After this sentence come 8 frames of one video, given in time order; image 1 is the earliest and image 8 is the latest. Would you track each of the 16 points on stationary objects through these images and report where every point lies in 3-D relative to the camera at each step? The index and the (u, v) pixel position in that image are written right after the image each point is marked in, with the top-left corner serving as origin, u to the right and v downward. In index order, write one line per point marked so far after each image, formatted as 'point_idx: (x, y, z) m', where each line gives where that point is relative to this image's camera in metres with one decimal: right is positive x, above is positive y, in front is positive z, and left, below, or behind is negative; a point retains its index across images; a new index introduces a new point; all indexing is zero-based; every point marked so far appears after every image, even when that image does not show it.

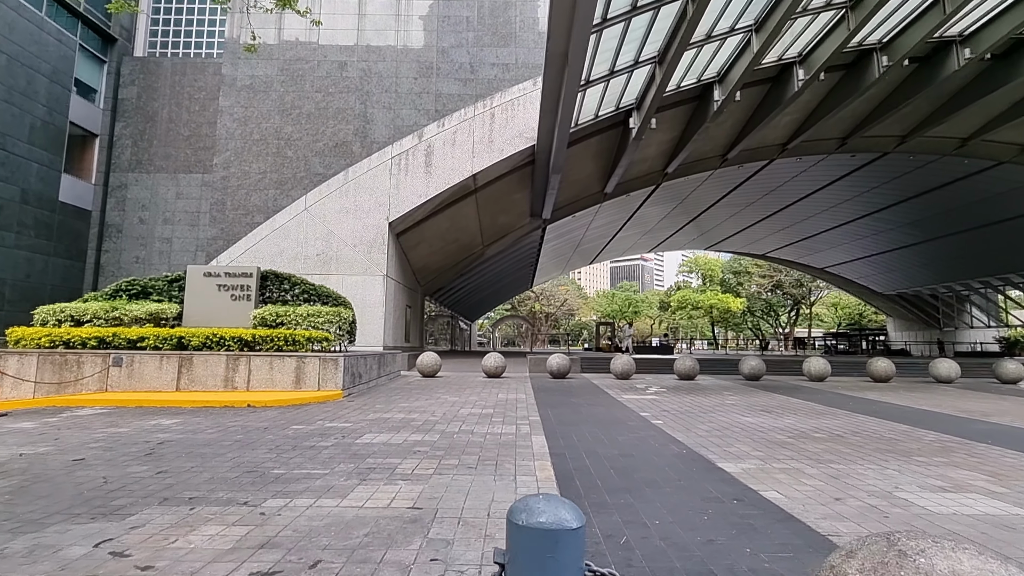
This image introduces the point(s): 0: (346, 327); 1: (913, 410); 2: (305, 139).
0: (-4.1, -1.0, +12.7) m
1: (+7.1, -2.2, +9.1) m
2: (-7.4, +5.3, +18.4) m
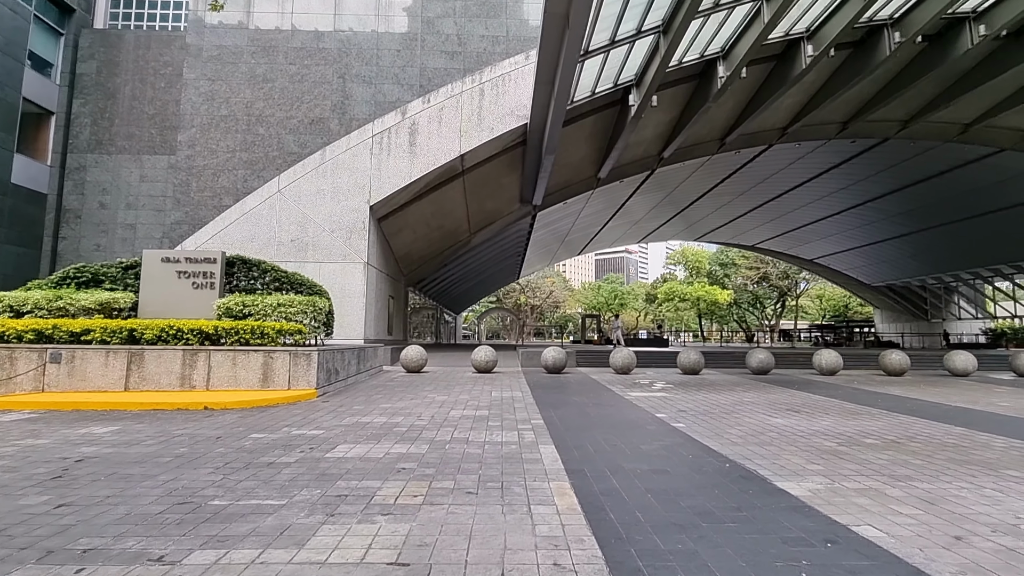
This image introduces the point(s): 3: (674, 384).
0: (-4.2, -0.7, +11.5) m
1: (+7.0, -1.9, +8.3) m
2: (-7.7, +5.7, +17.0) m
3: (+3.6, -2.1, +11.5) m
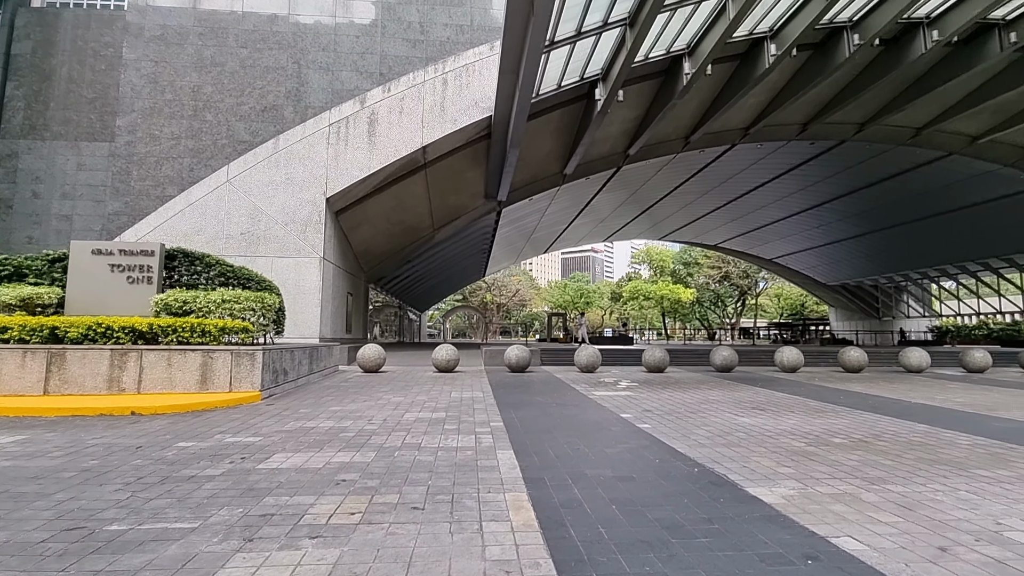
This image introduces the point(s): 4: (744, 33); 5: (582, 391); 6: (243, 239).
0: (-5.0, -0.6, +10.8) m
1: (+6.4, -1.9, +8.3) m
2: (-8.8, +5.8, +16.1) m
3: (+2.8, -2.1, +11.3) m
4: (+7.1, +7.8, +15.7) m
5: (+1.3, -2.0, +10.1) m
6: (-7.5, +1.4, +14.5) m
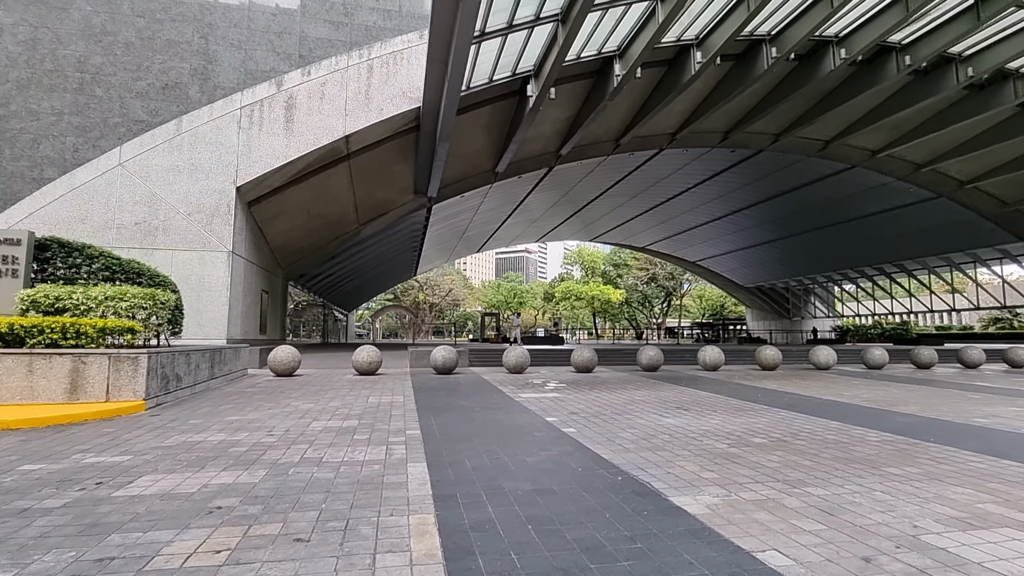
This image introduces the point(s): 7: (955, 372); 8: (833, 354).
0: (-6.5, -0.5, +9.7) m
1: (+5.2, -1.9, +8.6) m
2: (-10.8, +5.9, +14.4) m
3: (+1.2, -2.0, +11.1) m
4: (+5.0, +7.7, +16.1) m
5: (-0.1, -2.0, +9.8) m
6: (-9.4, +1.5, +13.0) m
7: (+13.1, -2.5, +15.3) m
8: (+9.3, -1.9, +14.9) m
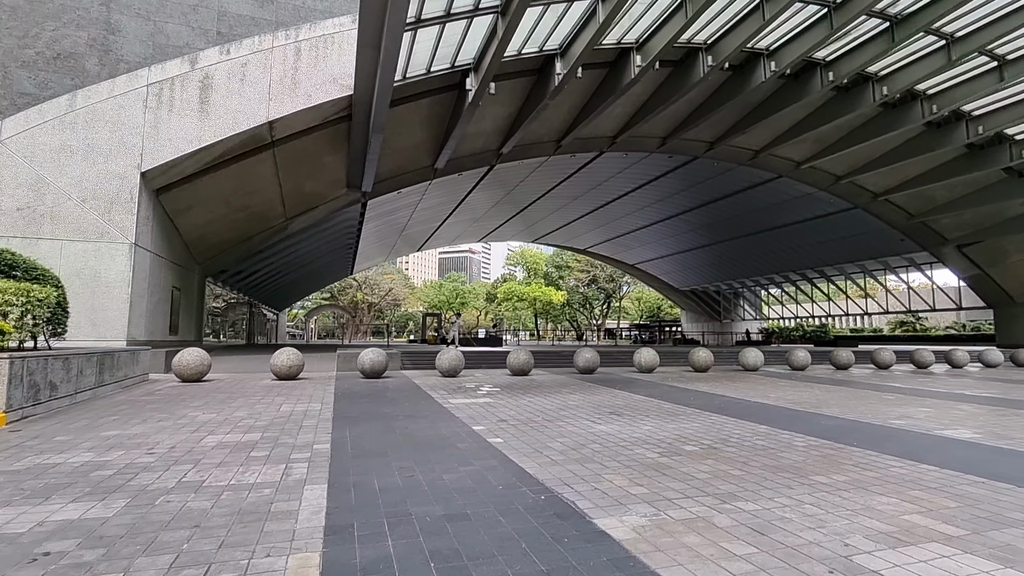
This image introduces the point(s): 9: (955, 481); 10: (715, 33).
0: (-7.6, -0.4, +8.5) m
1: (+4.0, -2.0, +8.7) m
2: (-12.4, +6.1, +12.8) m
3: (-0.2, -2.1, +10.7) m
4: (+3.1, +7.7, +16.1) m
5: (-1.3, -2.0, +9.3) m
6: (-10.9, +1.6, +11.5) m
7: (+11.1, -2.6, +16.2) m
8: (+7.4, -2.0, +15.4) m
9: (+3.8, -1.6, +4.4) m
10: (+6.4, +8.1, +16.5) m
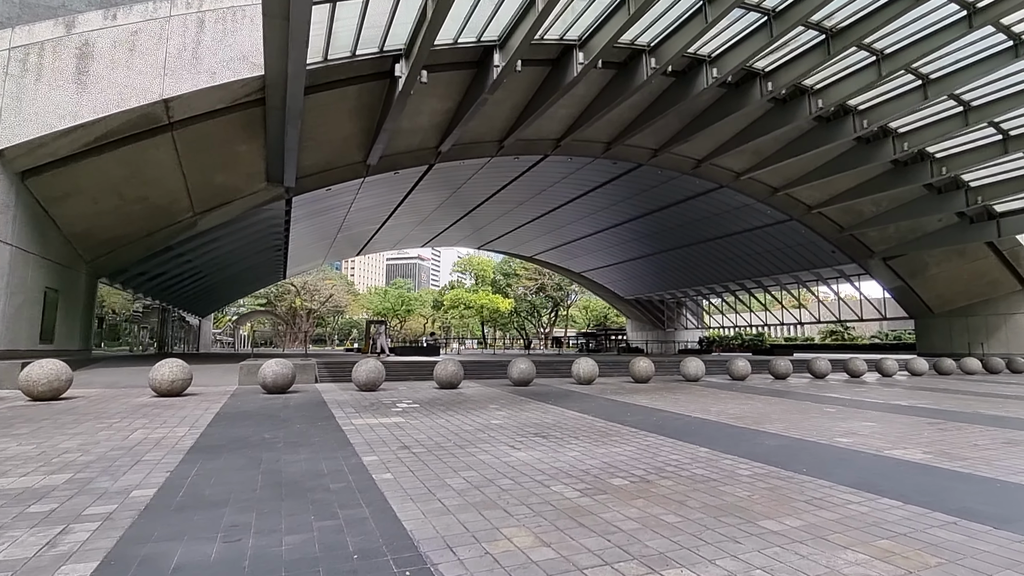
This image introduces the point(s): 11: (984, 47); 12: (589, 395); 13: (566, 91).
0: (-8.8, -0.4, +6.6) m
1: (+2.8, -2.0, +7.9) m
2: (-13.9, +6.1, +10.6) m
3: (-1.7, -2.1, +9.6) m
4: (+1.3, +7.5, +15.4) m
5: (-2.6, -2.0, +8.0) m
6: (-12.3, +1.6, +9.3) m
7: (+9.1, -2.9, +16.0) m
8: (+5.5, -2.2, +15.0) m
9: (+2.9, -1.7, +3.7) m
10: (+4.5, +7.9, +16.1) m
11: (+15.4, +7.8, +16.9) m
12: (+1.7, -2.3, +11.1) m
13: (+1.7, +6.3, +16.6) m
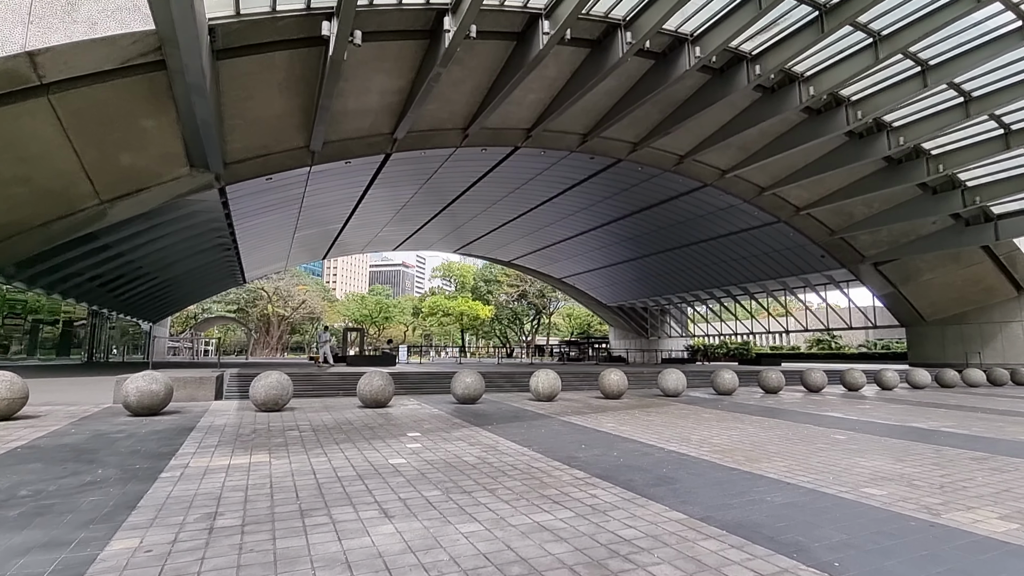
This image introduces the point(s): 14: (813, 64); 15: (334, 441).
0: (-9.8, -0.2, +4.4) m
1: (+1.7, -1.9, +6.0) m
2: (-15.0, +6.3, +8.3) m
3: (-2.7, -2.0, +7.5) m
4: (+0.1, +7.5, +13.5) m
5: (-3.6, -1.9, +5.9) m
6: (-13.3, +1.8, +7.0) m
7: (+7.9, -3.0, +14.2) m
8: (+4.3, -2.3, +13.0) m
9: (+2.0, -1.5, +1.7) m
10: (+3.4, +7.9, +14.3) m
11: (+14.2, +7.7, +15.4) m
12: (+0.6, -2.2, +9.1) m
13: (+0.5, +6.3, +14.7) m
14: (+10.5, +7.8, +18.0) m
15: (-2.2, -2.0, +6.6) m
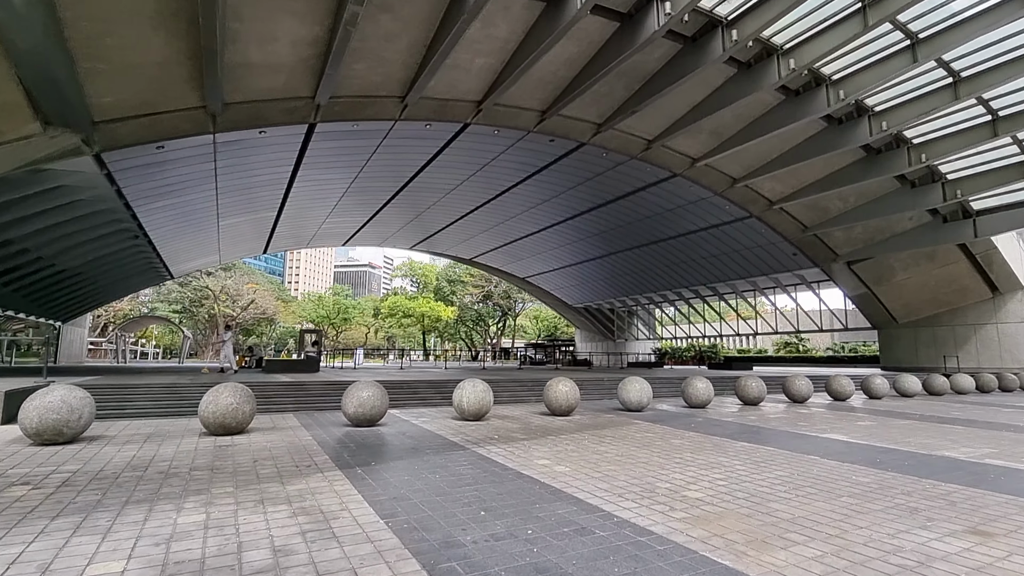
0: (-10.7, +0.1, +1.3) m
1: (+0.7, -1.7, +3.5) m
2: (-16.1, +6.6, +5.0) m
3: (-3.9, -1.7, +4.8) m
4: (-1.3, +7.7, +11.0) m
5: (-4.7, -1.6, +3.1) m
6: (-14.4, +2.1, +3.8) m
7: (+6.3, -2.8, +12.1) m
8: (+2.8, -2.1, +10.7) m
9: (+1.2, -1.2, -0.7) m
10: (+1.9, +8.1, +12.0) m
11: (+12.7, +7.8, +13.7) m
12: (-0.7, -2.0, +6.6) m
13: (-1.0, +6.5, +12.3) m
14: (+8.8, +7.9, +16.1) m
15: (-3.3, -1.7, +4.0) m
